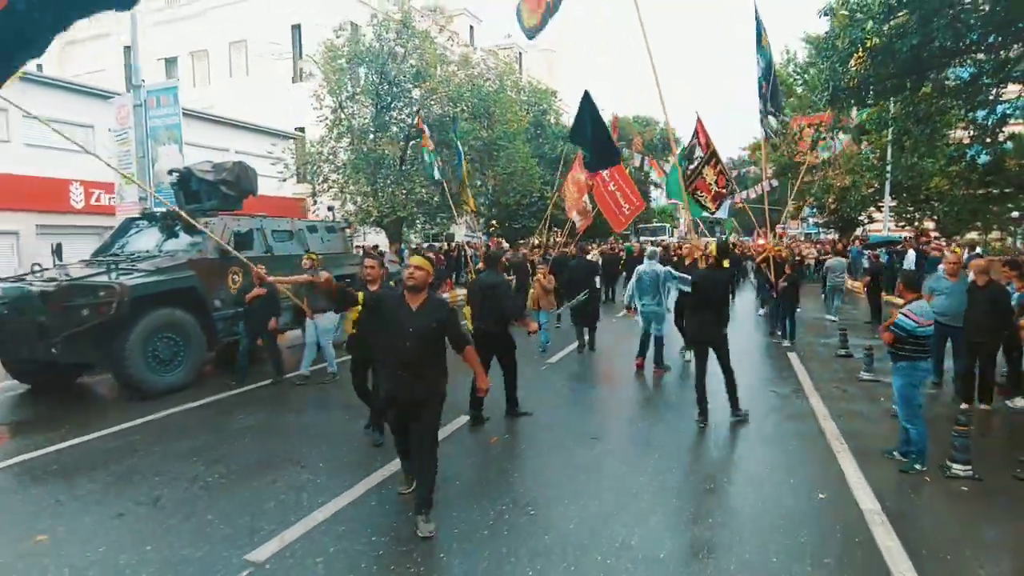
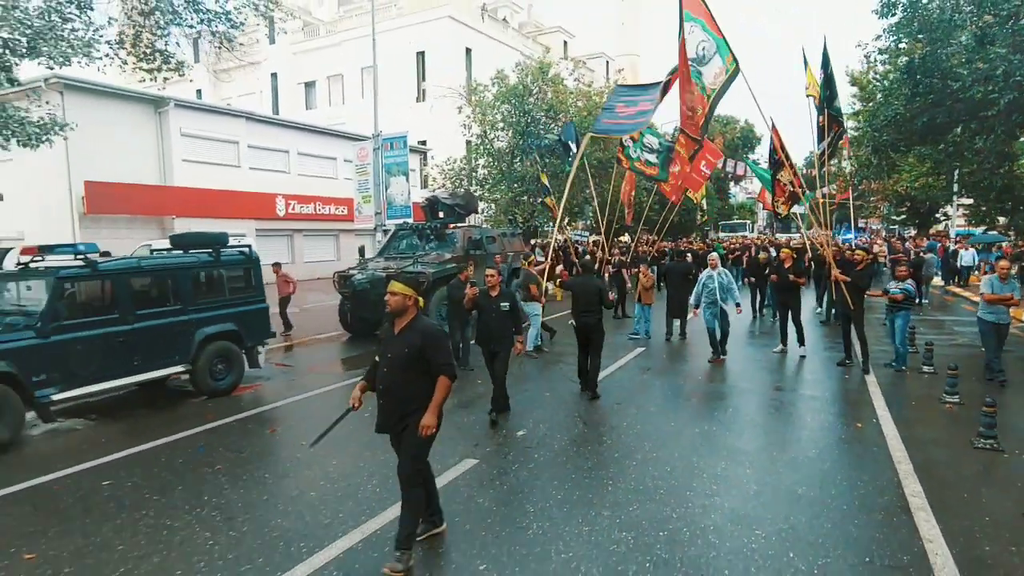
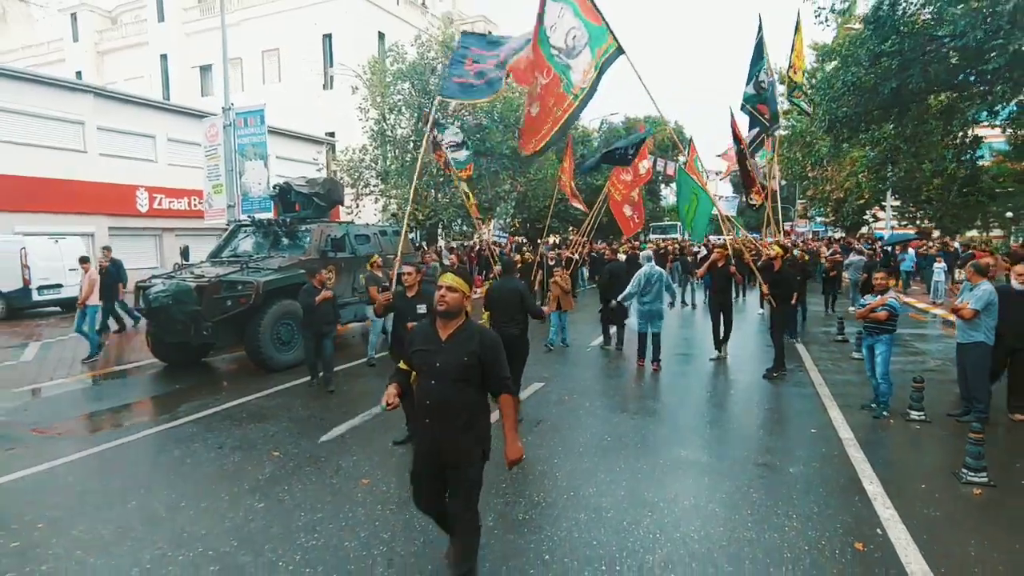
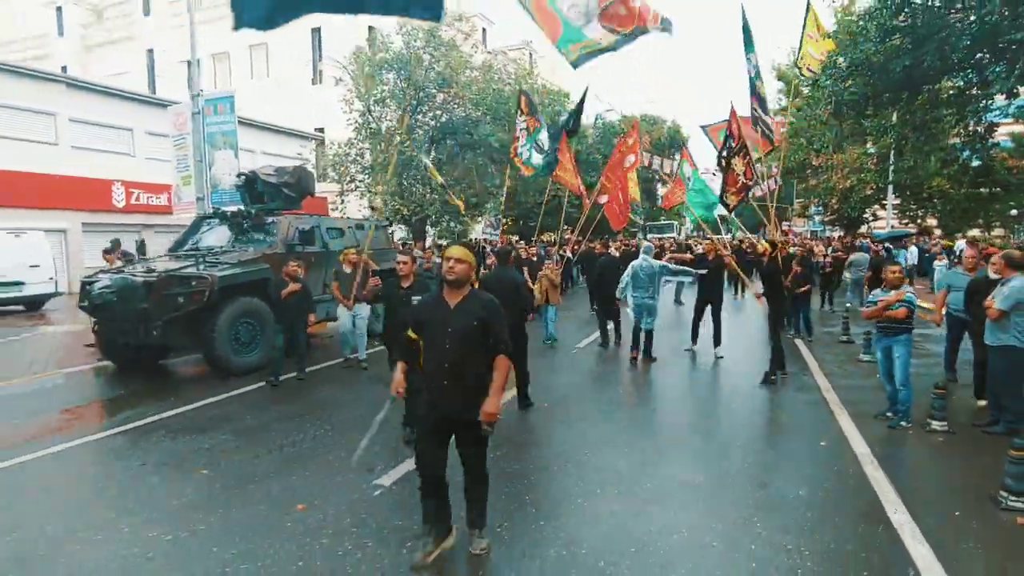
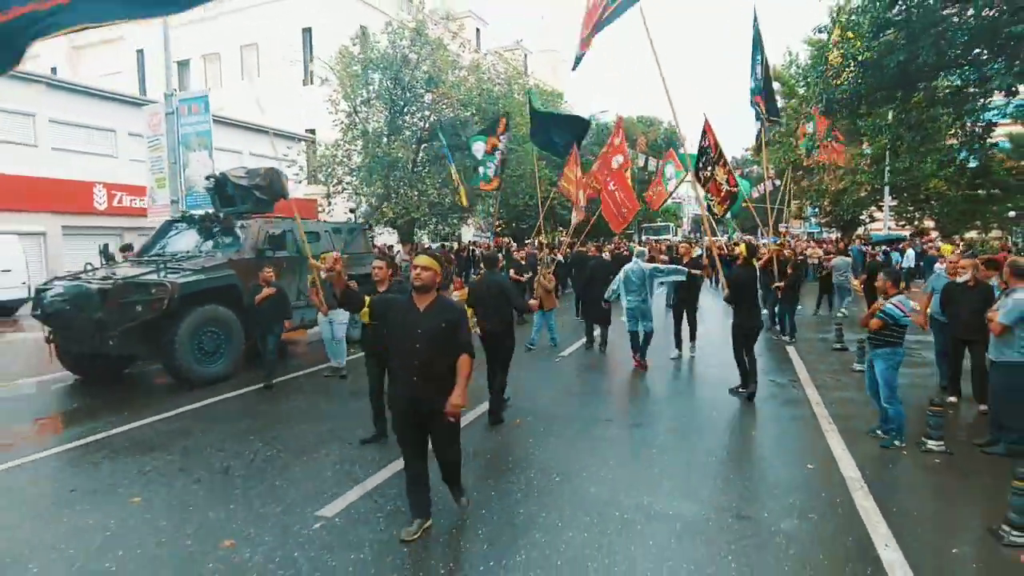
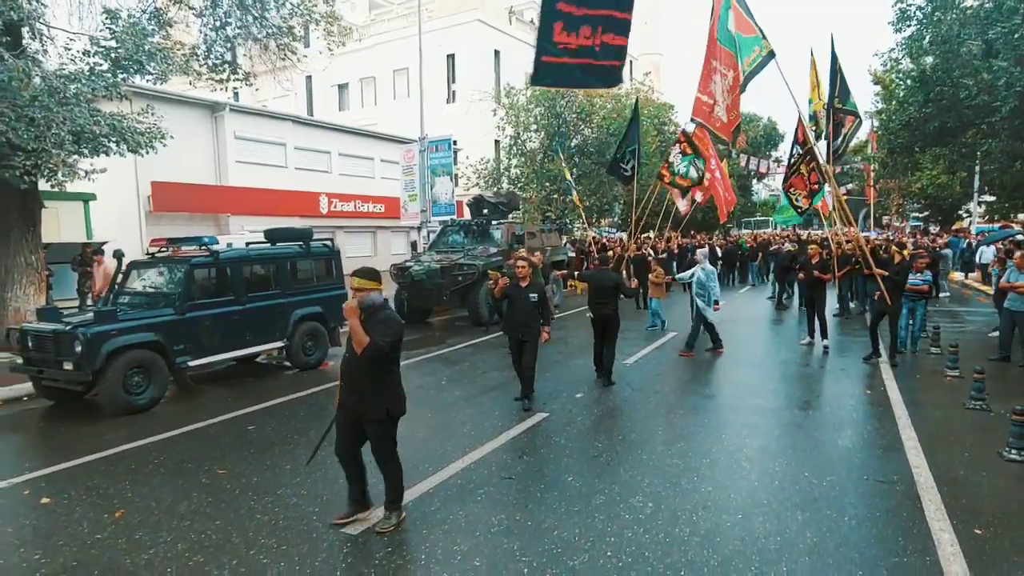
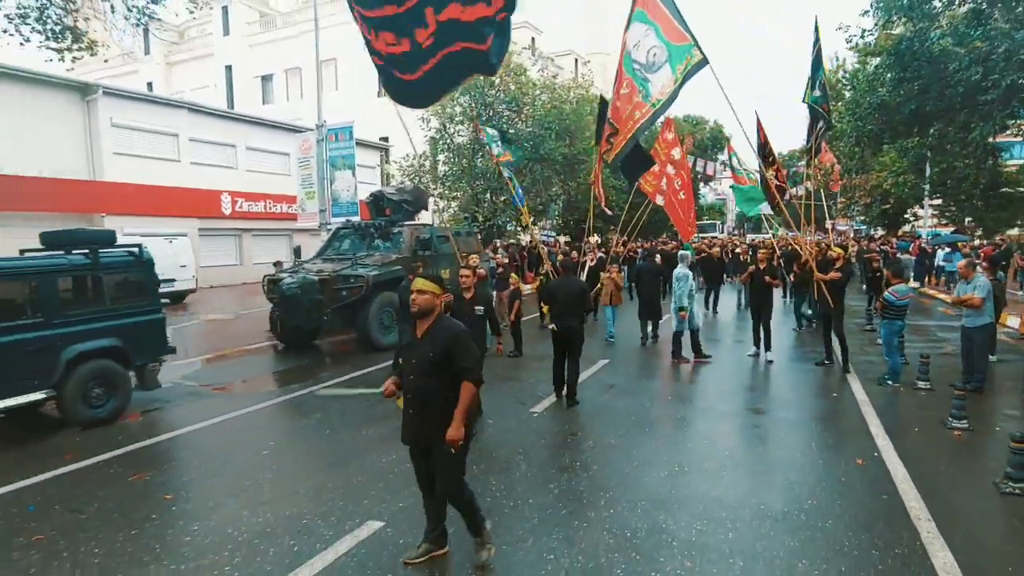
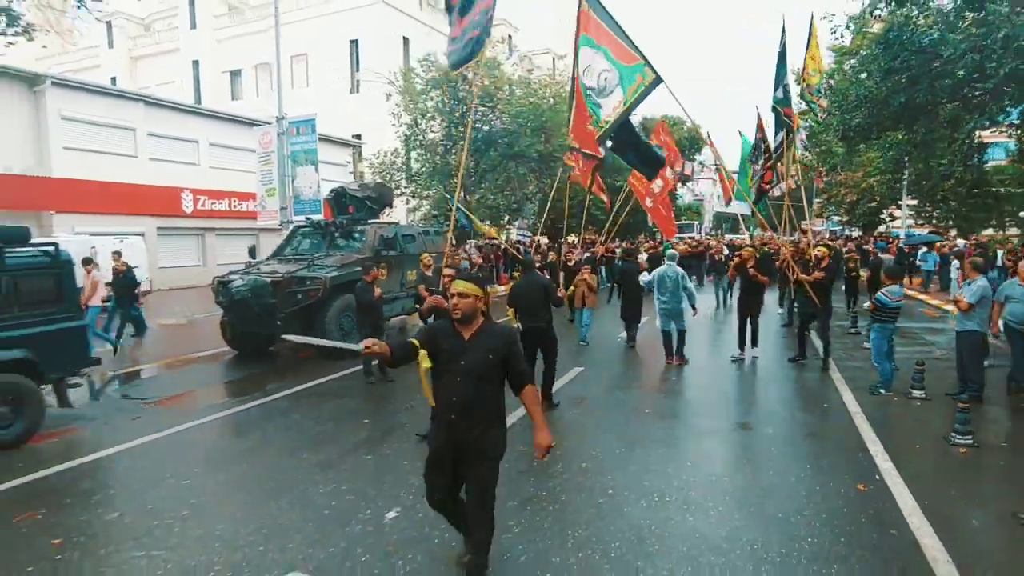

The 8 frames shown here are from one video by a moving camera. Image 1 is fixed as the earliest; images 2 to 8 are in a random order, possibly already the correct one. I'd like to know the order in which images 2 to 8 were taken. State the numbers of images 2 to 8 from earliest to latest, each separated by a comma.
5, 4, 3, 8, 7, 2, 6
